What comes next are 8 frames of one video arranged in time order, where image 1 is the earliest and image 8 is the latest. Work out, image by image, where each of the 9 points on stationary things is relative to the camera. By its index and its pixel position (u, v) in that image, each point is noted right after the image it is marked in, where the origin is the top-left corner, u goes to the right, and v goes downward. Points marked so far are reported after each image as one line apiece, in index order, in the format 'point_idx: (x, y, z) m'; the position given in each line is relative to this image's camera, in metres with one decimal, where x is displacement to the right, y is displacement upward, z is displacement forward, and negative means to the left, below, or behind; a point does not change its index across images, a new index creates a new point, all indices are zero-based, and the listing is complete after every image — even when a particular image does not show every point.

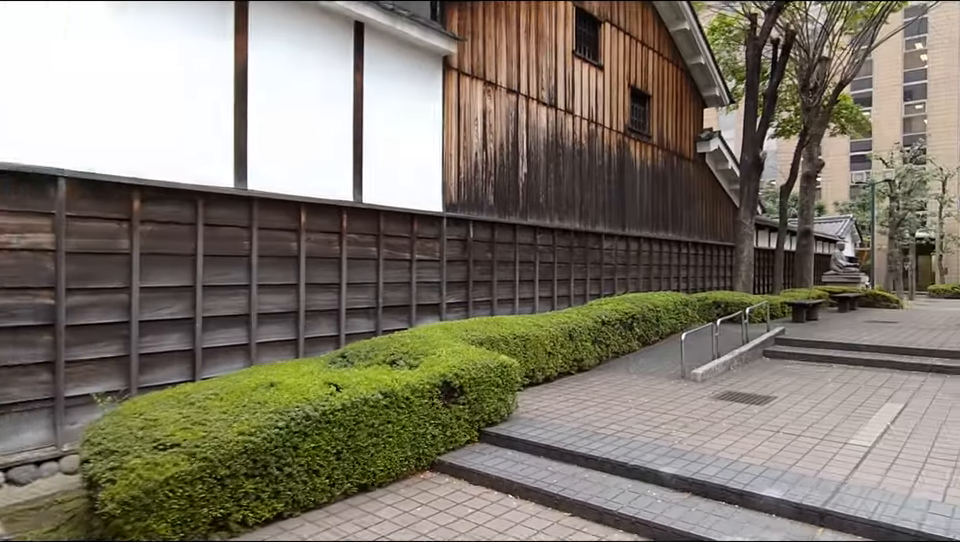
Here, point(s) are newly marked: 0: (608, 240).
0: (+2.6, +0.6, +12.4) m
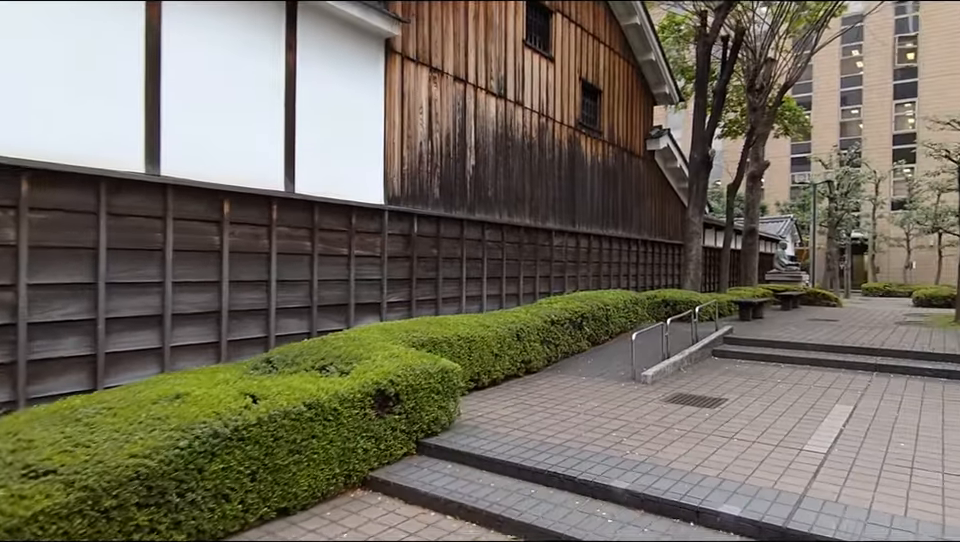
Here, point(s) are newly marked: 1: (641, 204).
0: (+1.5, +0.7, +12.1) m
1: (+4.1, +1.7, +15.6) m
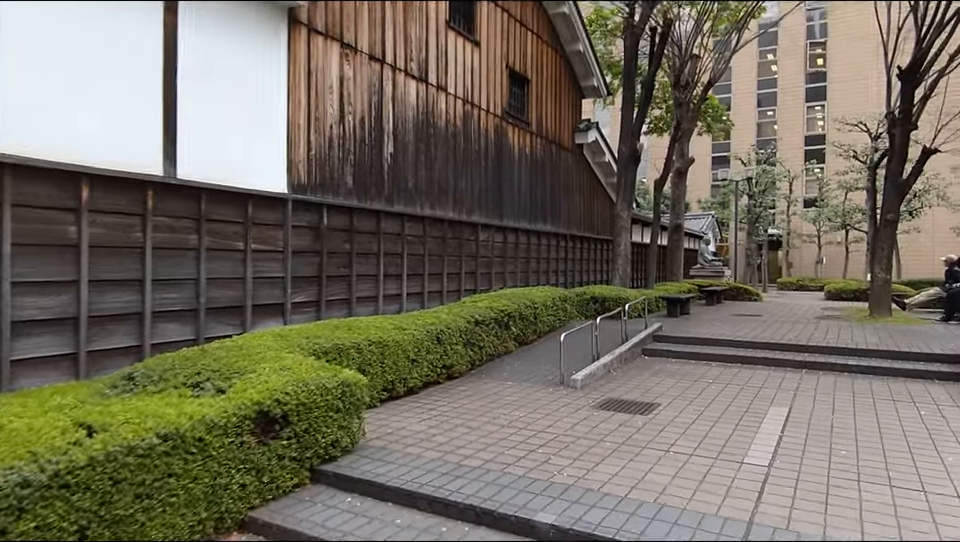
0: (+0.1, +0.7, +11.6) m
1: (+2.2, +1.8, +15.3) m
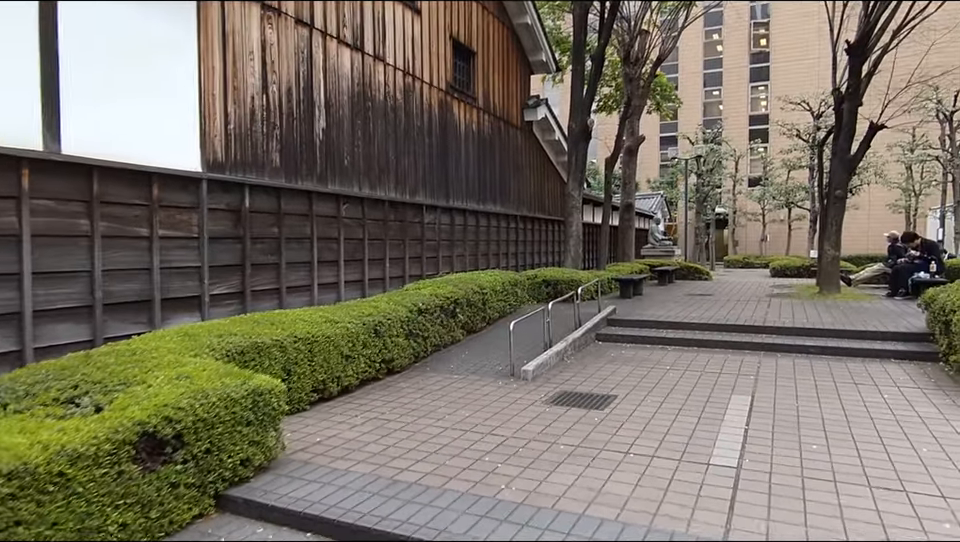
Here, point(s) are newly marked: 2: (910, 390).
0: (-0.9, +1.0, +10.9) m
1: (+0.9, +2.2, +14.7) m
2: (+4.1, -1.1, +5.9) m
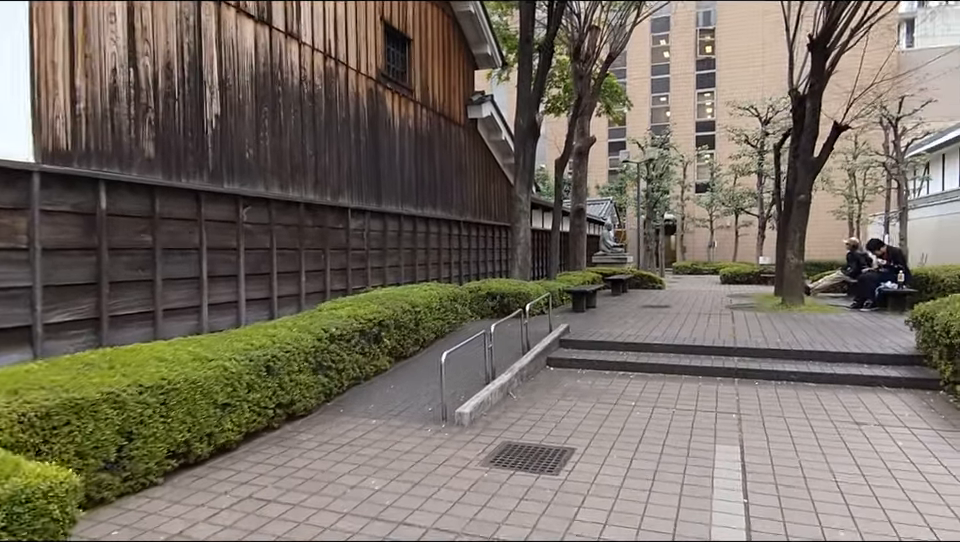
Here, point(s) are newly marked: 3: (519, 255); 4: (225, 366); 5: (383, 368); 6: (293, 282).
0: (-1.9, +0.8, +9.5) m
1: (-0.4, +2.0, +13.5) m
2: (+3.5, -1.3, +4.9) m
3: (+0.8, +0.3, +12.2) m
4: (-1.9, -0.7, +4.6) m
5: (-1.1, -1.1, +6.9) m
6: (-2.4, -0.1, +8.0) m
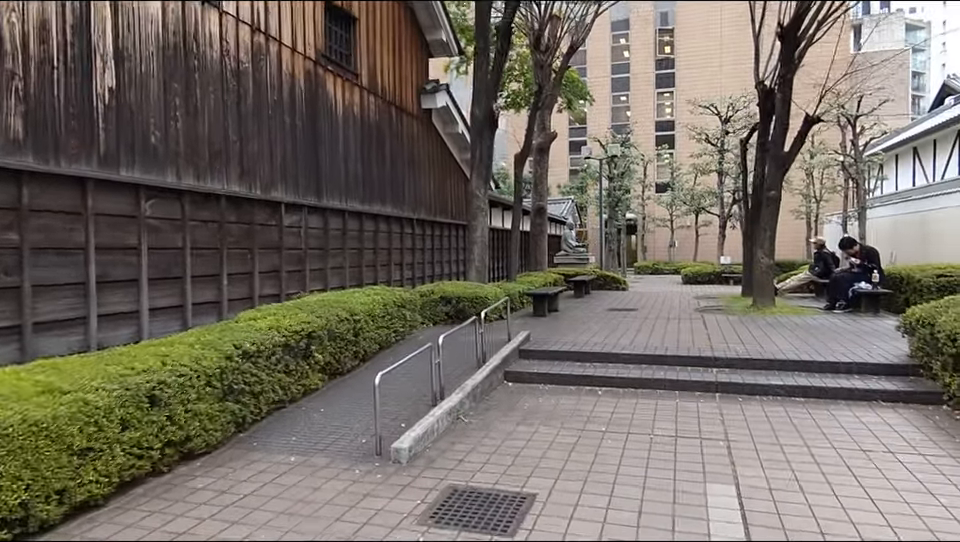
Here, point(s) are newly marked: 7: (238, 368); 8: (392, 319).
0: (-2.6, +0.8, +8.5) m
1: (-1.3, +2.0, +12.5) m
2: (+3.1, -1.3, +4.2) m
3: (-0.1, +0.3, +11.3) m
4: (-2.3, -0.7, +3.5) m
5: (-1.6, -1.1, +5.9) m
6: (-3.0, -0.2, +7.0) m
7: (-1.9, -0.7, +4.8) m
8: (-1.1, -0.6, +7.6) m
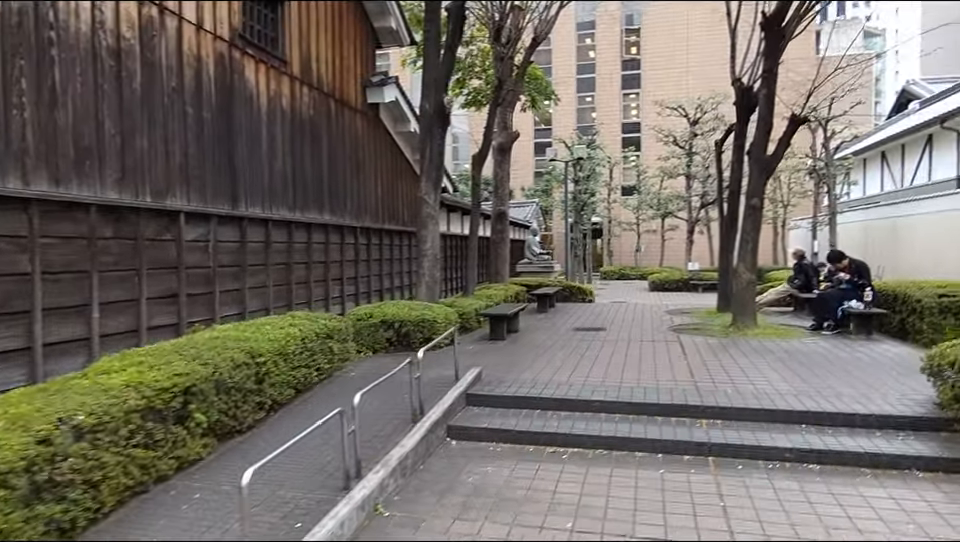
0: (-3.2, +0.5, +7.0) m
1: (-2.2, +1.7, +11.2) m
2: (+2.7, -1.5, +3.0) m
3: (-0.9, 0.0, +10.0) m
4: (-2.6, -1.0, +2.1) m
5: (-2.1, -1.4, +4.5) m
6: (-3.6, -0.4, +5.5) m
7: (-2.3, -1.0, +3.4) m
8: (-1.7, -0.8, +6.2) m
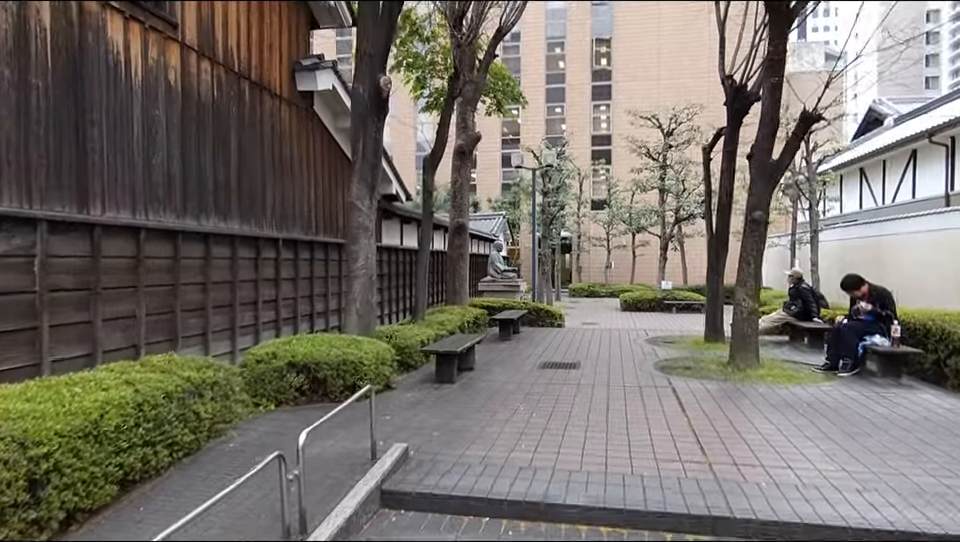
0: (-3.7, +0.3, +5.0) m
1: (-2.9, +1.4, +9.2) m
2: (+2.3, -1.7, +1.3) m
3: (-1.6, -0.3, +8.1) m
4: (-2.9, -1.1, +0.1) m
5: (-2.5, -1.5, +2.5) m
6: (-4.0, -0.6, +3.4) m
7: (-2.7, -1.1, +1.4) m
8: (-2.2, -1.1, +4.3) m
